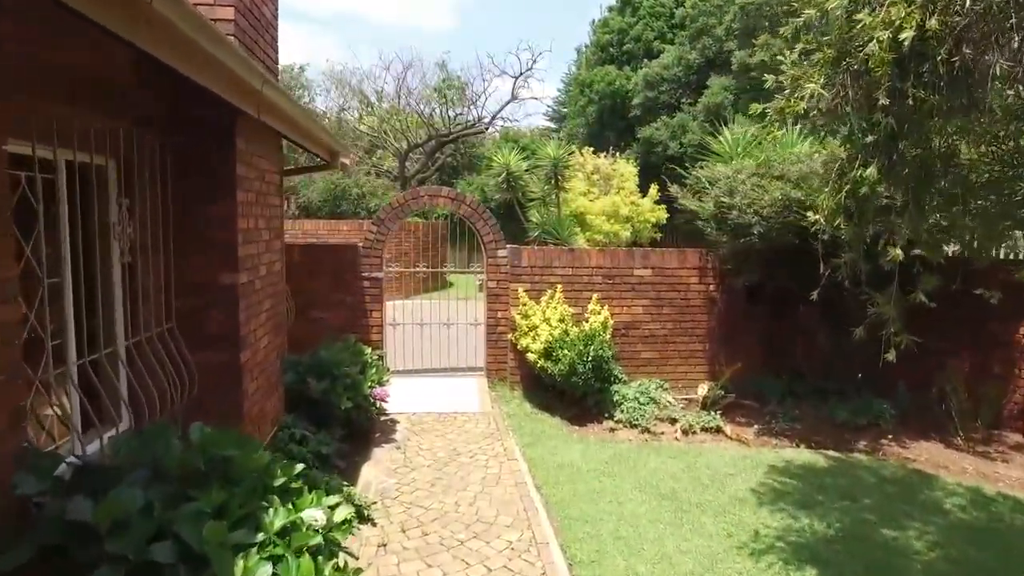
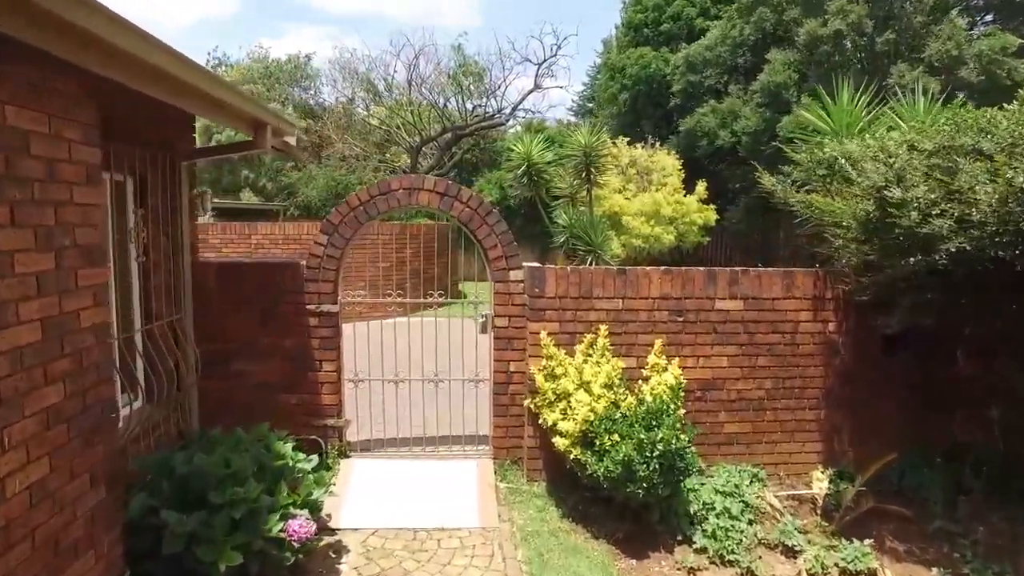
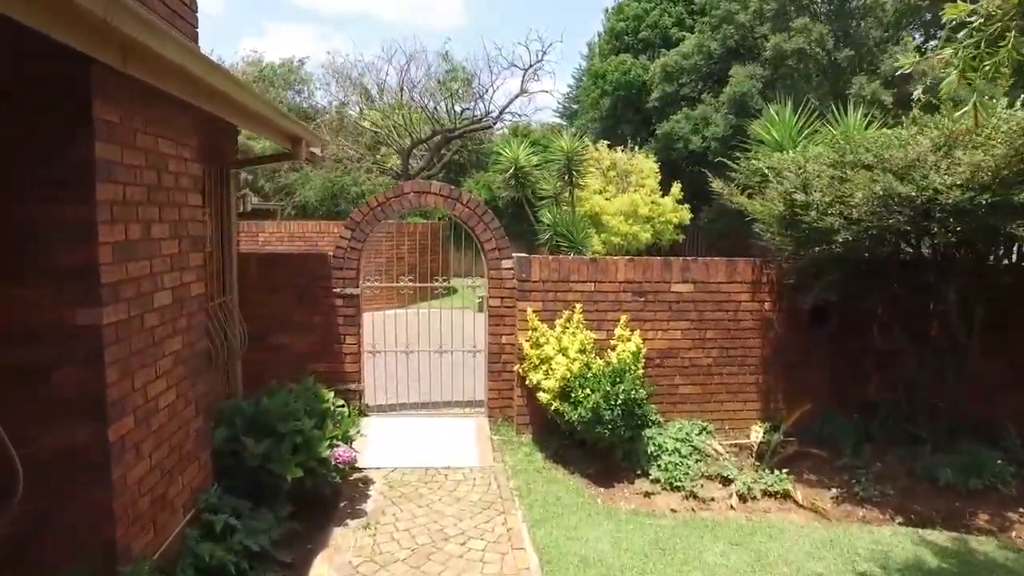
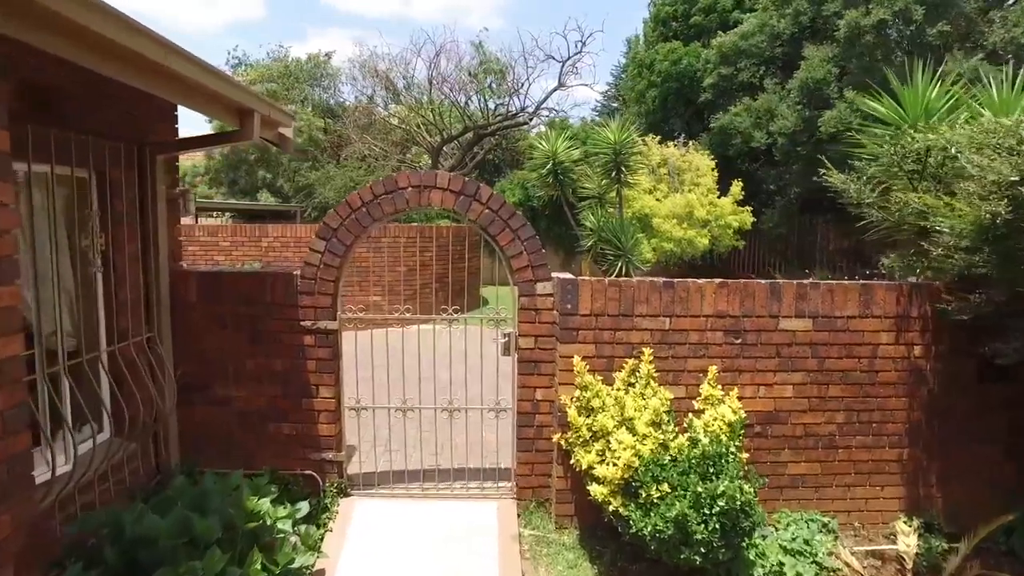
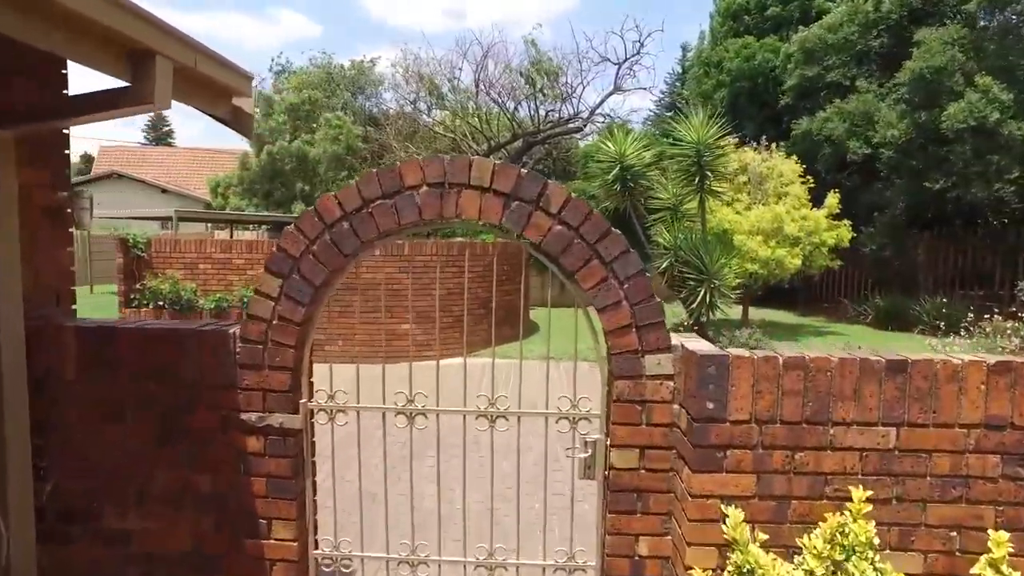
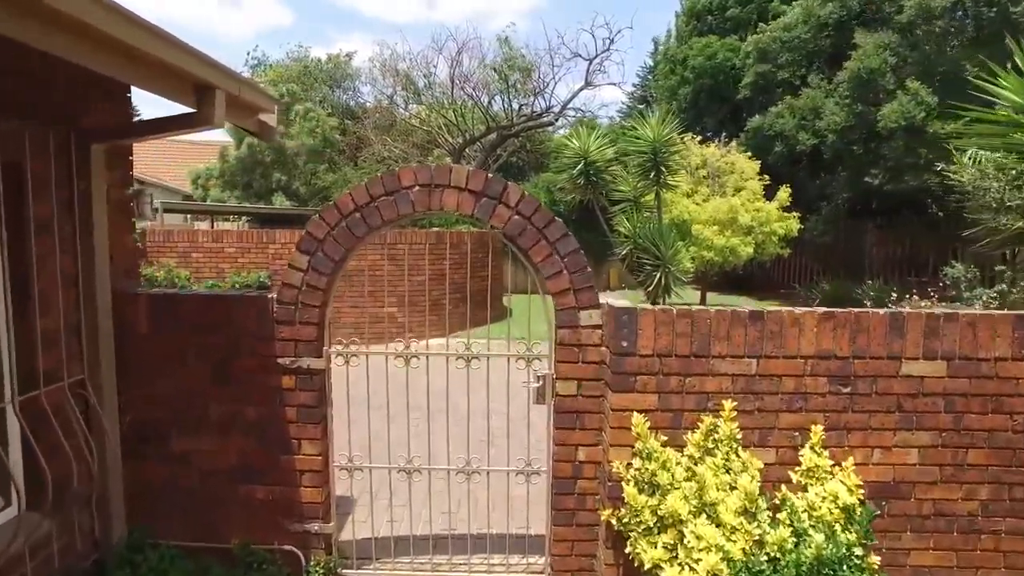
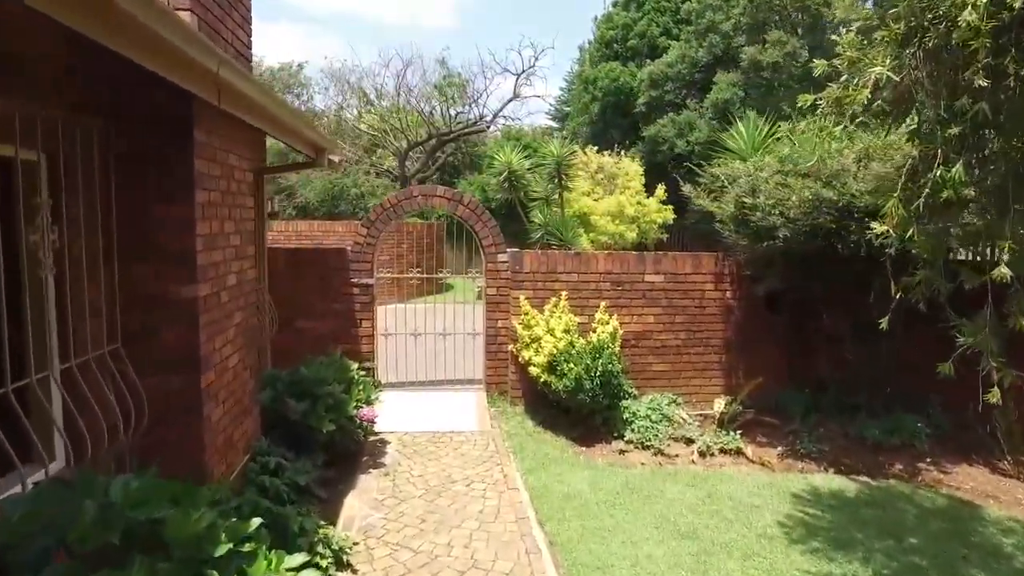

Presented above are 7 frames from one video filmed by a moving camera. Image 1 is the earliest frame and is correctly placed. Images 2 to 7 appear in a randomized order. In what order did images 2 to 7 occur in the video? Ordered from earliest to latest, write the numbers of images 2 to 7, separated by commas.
7, 3, 2, 4, 6, 5
